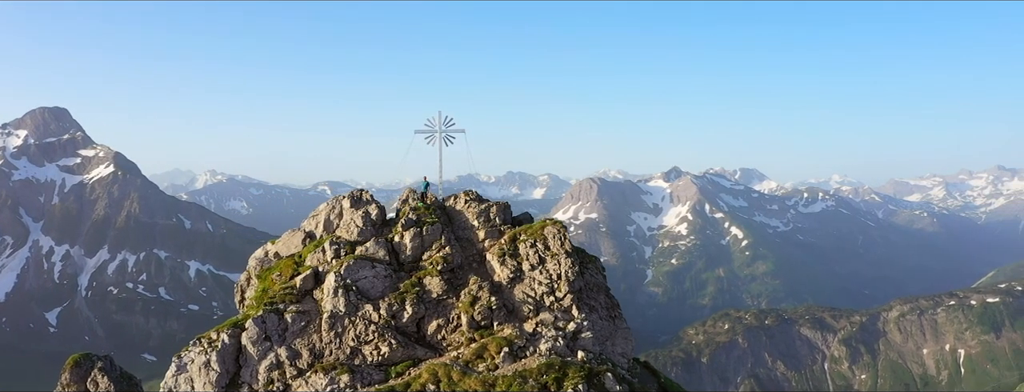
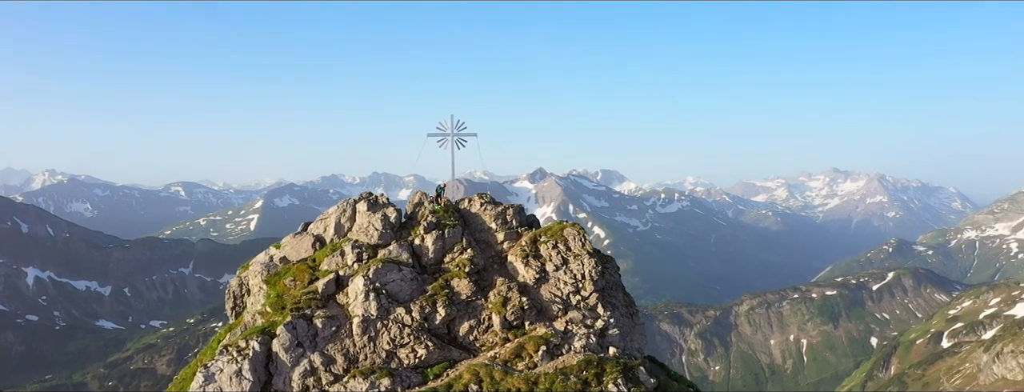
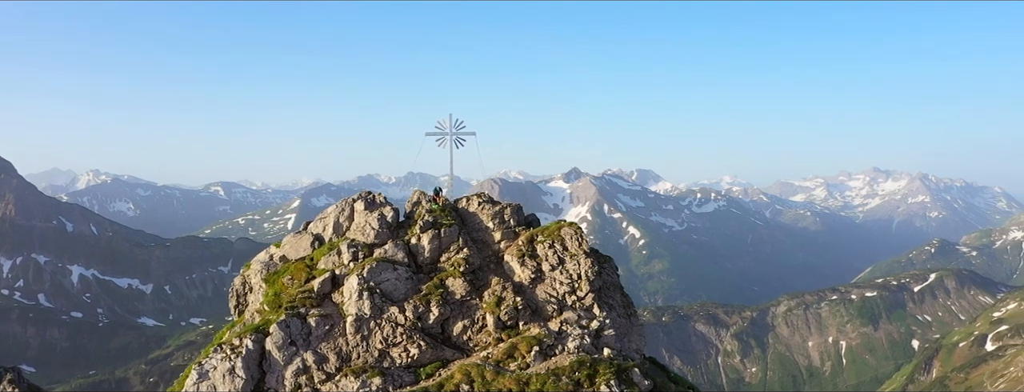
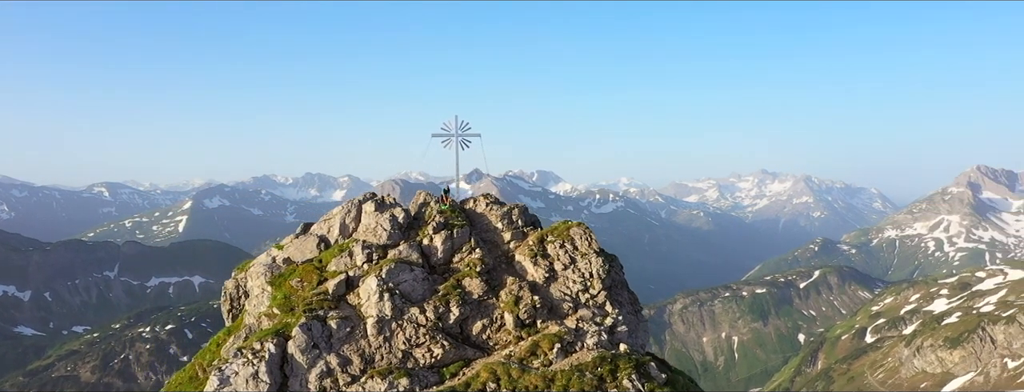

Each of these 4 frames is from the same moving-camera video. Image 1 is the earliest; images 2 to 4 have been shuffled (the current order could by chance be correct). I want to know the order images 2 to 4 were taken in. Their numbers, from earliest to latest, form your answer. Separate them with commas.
3, 2, 4
